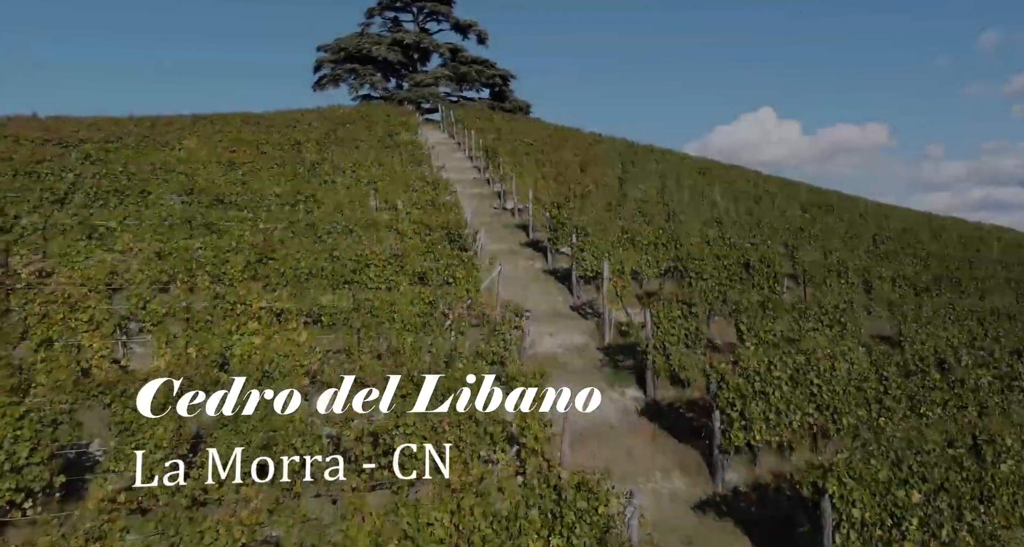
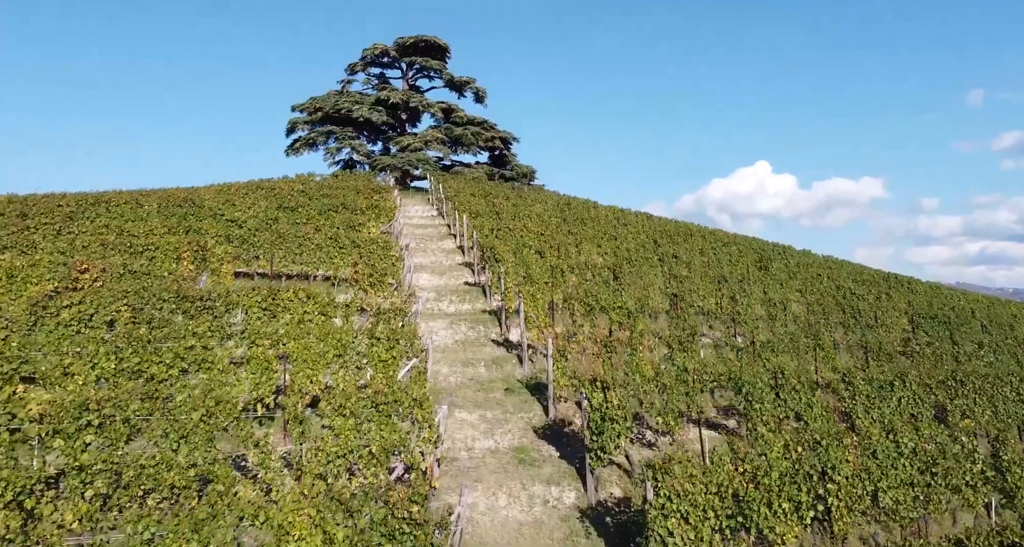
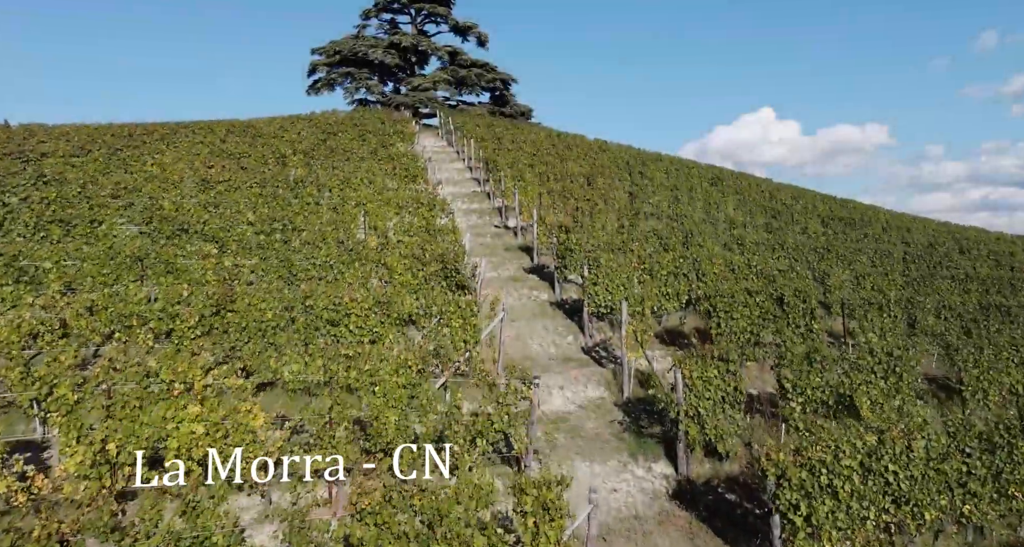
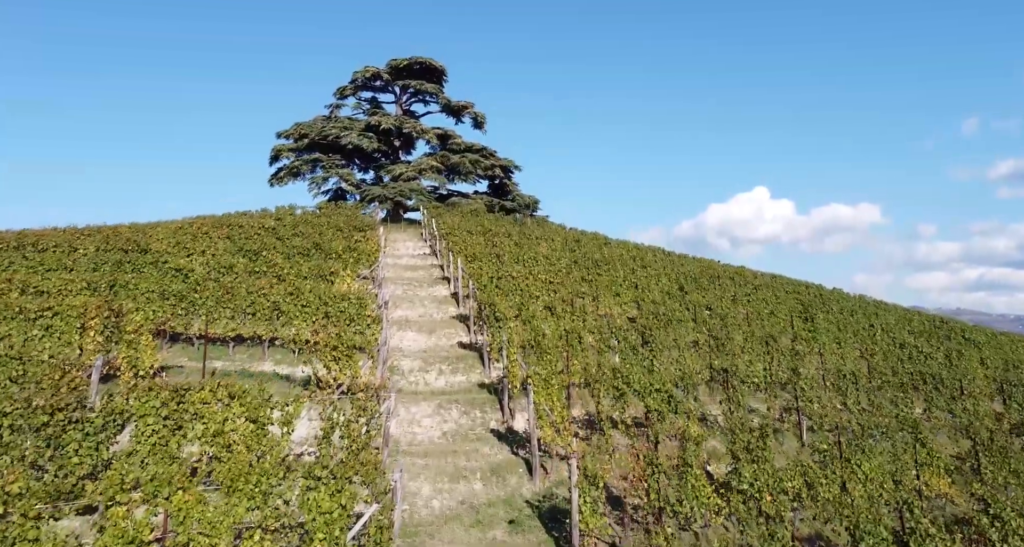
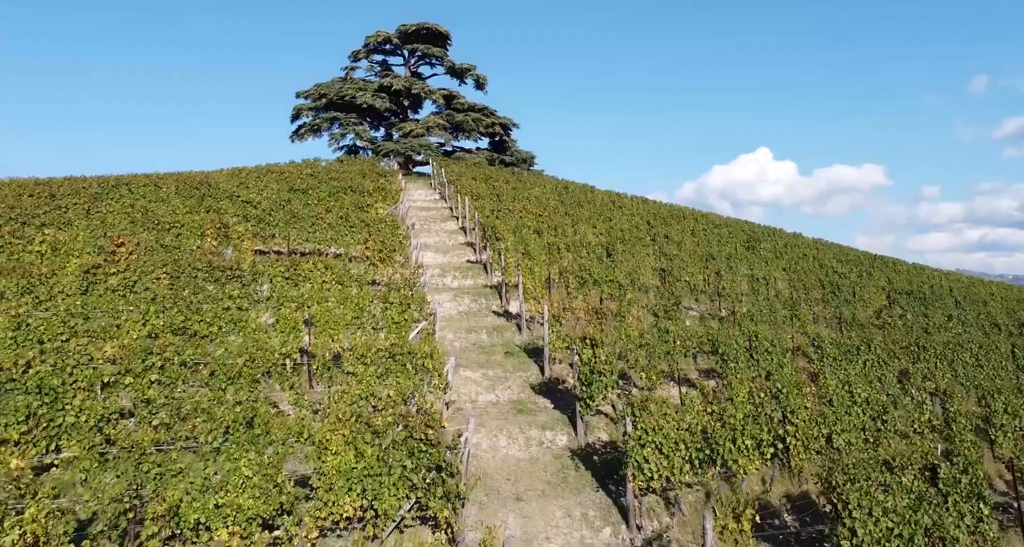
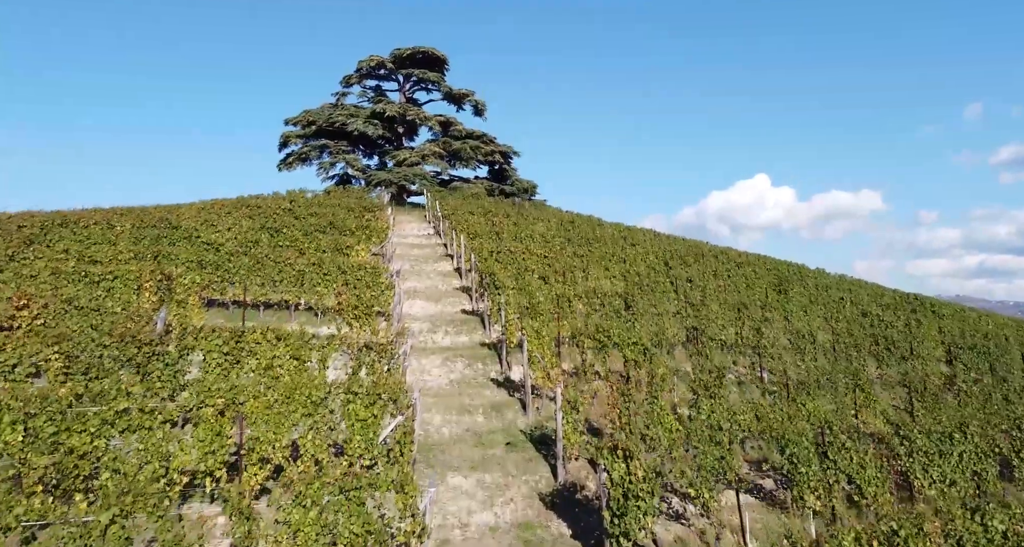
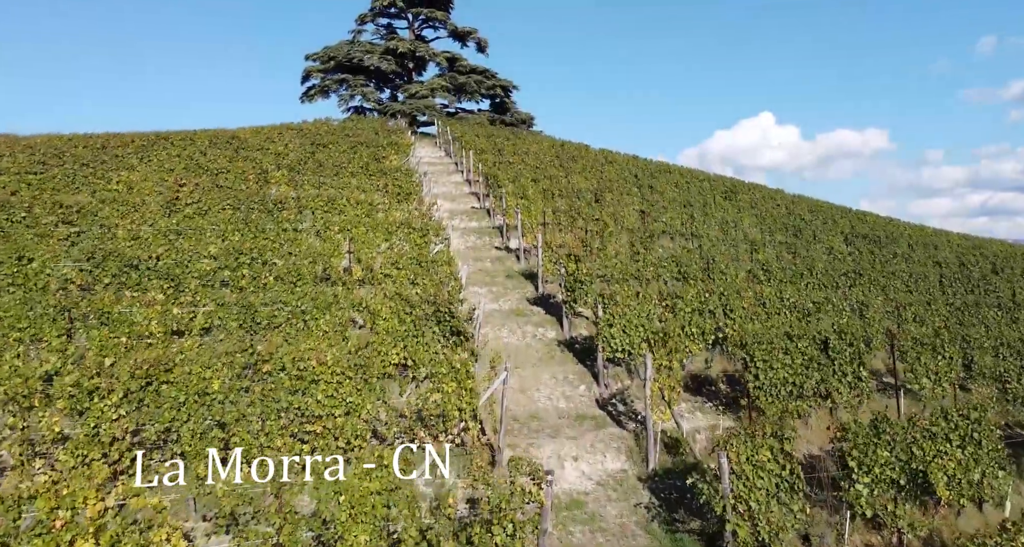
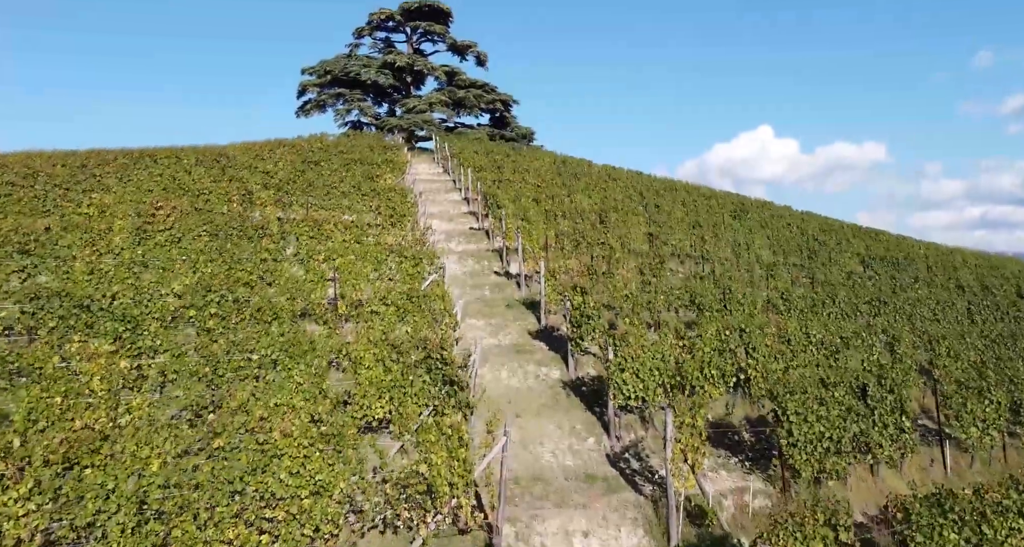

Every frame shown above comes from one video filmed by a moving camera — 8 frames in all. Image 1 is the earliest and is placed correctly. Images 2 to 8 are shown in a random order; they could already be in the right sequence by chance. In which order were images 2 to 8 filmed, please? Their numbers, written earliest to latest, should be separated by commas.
3, 7, 8, 5, 2, 6, 4
